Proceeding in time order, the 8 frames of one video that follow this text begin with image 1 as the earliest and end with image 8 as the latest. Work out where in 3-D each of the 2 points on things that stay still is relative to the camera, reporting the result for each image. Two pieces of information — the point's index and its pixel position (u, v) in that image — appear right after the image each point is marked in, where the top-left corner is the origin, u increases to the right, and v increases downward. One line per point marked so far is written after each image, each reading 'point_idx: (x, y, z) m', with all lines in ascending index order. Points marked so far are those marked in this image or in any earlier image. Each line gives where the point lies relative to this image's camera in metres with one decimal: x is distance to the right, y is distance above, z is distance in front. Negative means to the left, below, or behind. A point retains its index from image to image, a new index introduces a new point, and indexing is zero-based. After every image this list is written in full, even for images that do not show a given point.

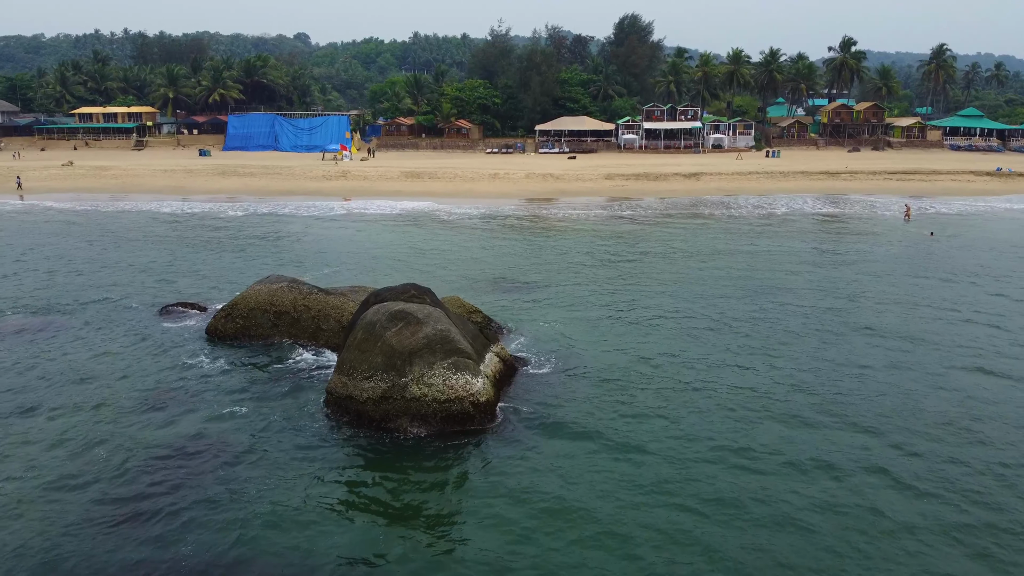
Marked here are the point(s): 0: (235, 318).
0: (-5.8, -0.7, +15.1) m
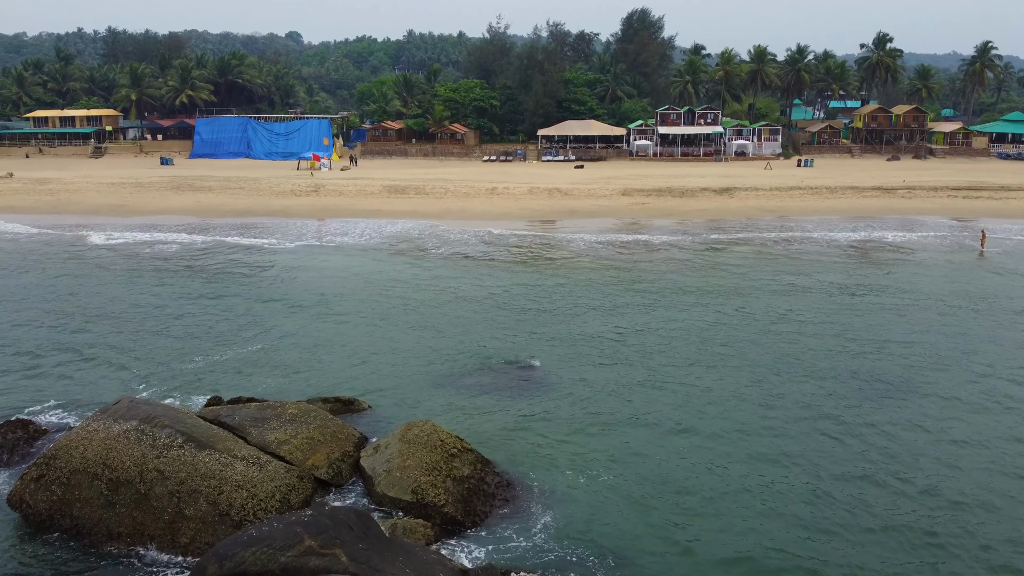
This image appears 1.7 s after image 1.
0: (-5.7, -2.4, +8.8) m
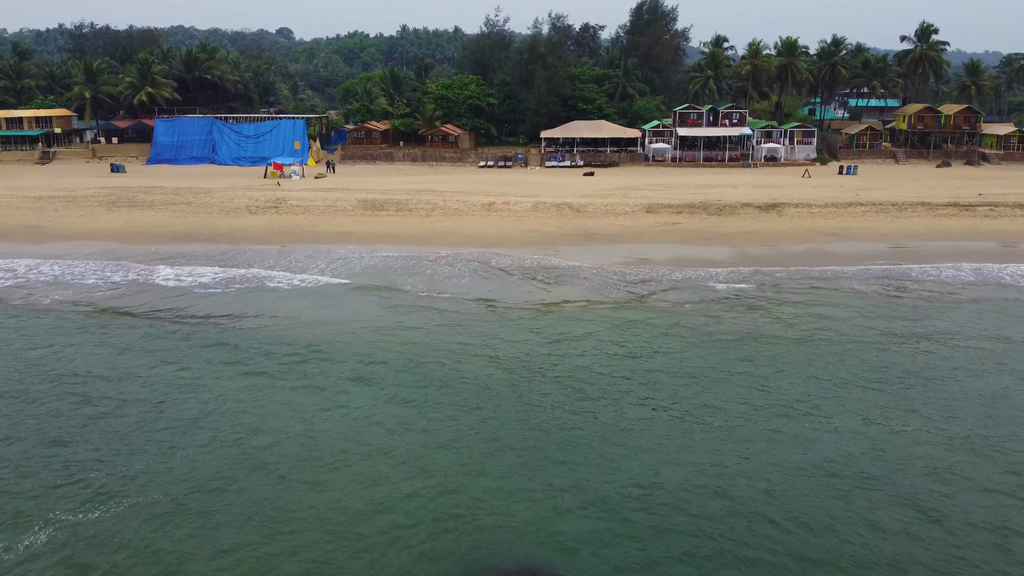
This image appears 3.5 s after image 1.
0: (-5.5, -4.0, +2.5) m
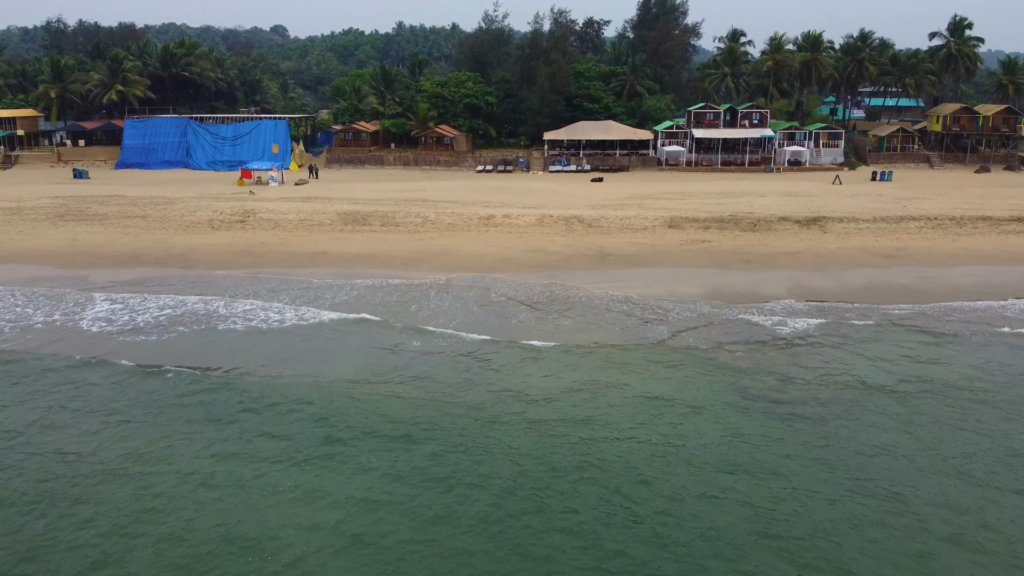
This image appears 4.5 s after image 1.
0: (-5.3, -5.0, -1.5) m
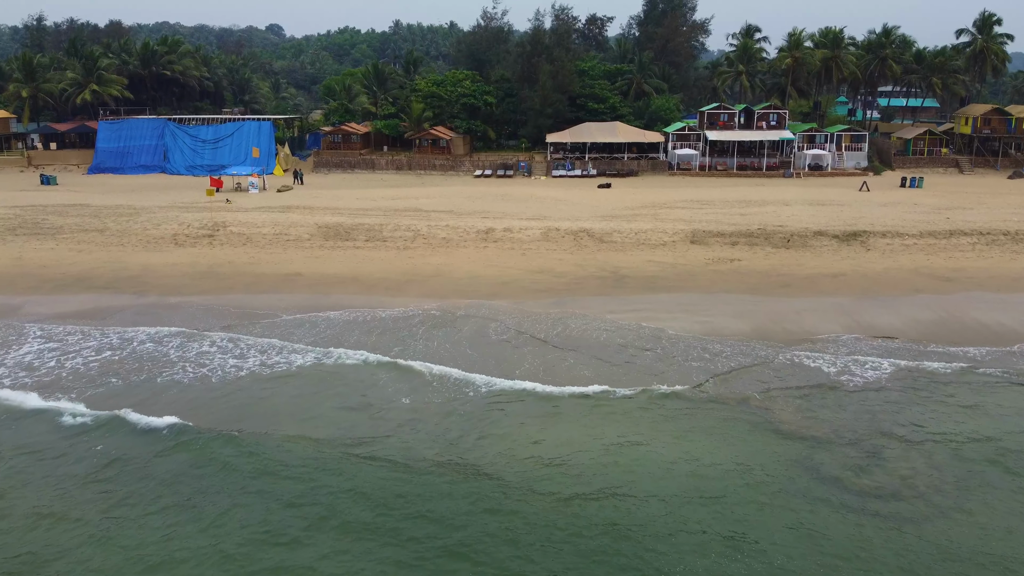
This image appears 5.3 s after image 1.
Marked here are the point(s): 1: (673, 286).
0: (-5.2, -5.8, -4.4) m
1: (+4.4, +0.1, +19.6) m
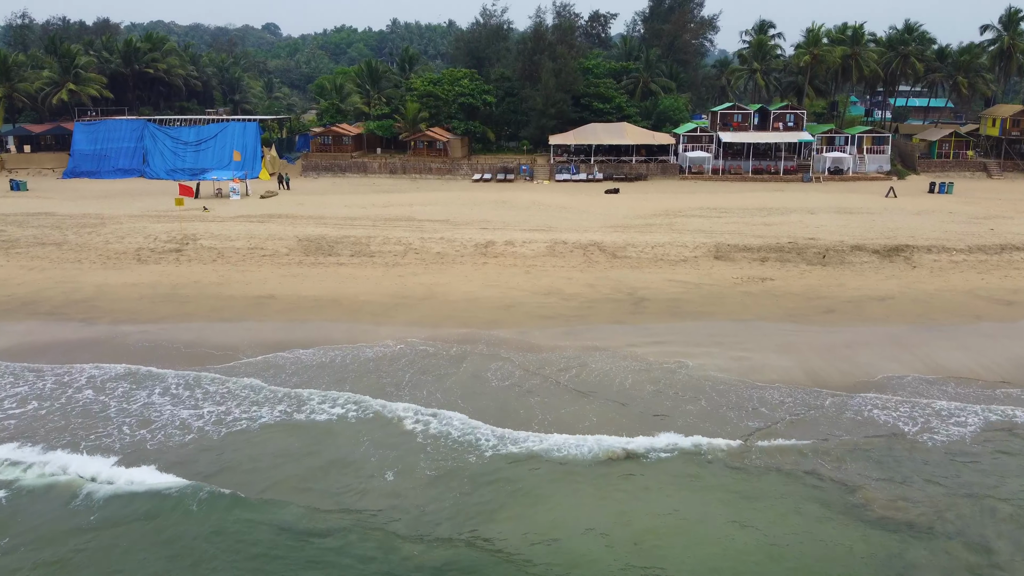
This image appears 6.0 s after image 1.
0: (-5.1, -6.4, -6.9) m
1: (+4.5, -0.5, +17.1) m
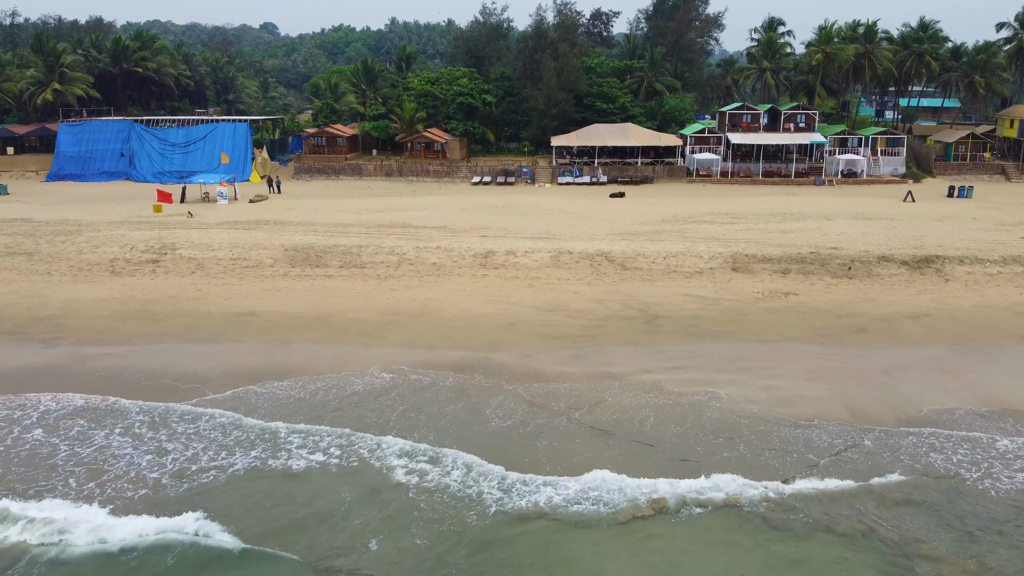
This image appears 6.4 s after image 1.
0: (-5.0, -6.8, -8.4) m
1: (+4.5, -0.9, +15.7) m
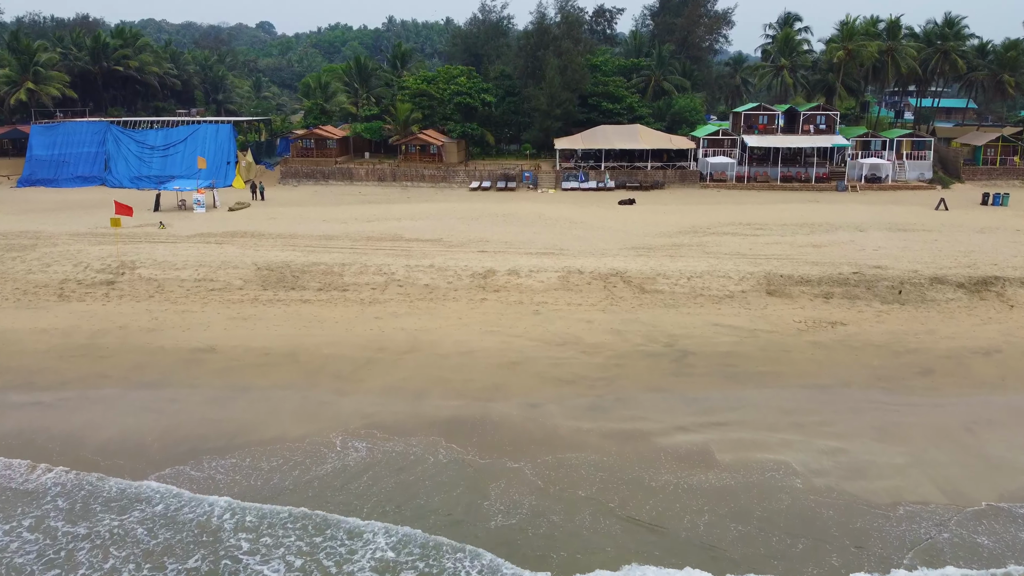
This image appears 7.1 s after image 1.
0: (-4.9, -7.4, -10.8) m
1: (+4.6, -1.5, +13.3) m
